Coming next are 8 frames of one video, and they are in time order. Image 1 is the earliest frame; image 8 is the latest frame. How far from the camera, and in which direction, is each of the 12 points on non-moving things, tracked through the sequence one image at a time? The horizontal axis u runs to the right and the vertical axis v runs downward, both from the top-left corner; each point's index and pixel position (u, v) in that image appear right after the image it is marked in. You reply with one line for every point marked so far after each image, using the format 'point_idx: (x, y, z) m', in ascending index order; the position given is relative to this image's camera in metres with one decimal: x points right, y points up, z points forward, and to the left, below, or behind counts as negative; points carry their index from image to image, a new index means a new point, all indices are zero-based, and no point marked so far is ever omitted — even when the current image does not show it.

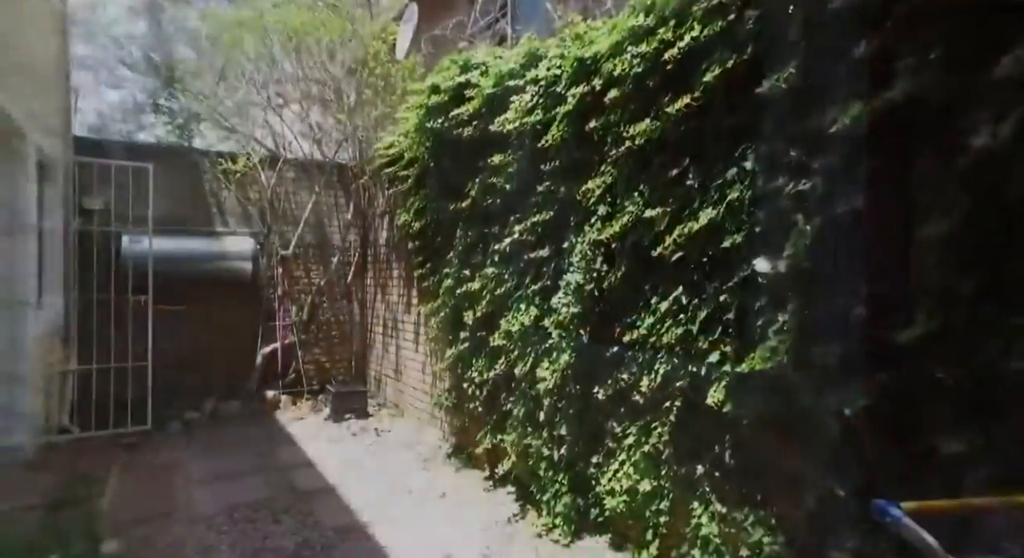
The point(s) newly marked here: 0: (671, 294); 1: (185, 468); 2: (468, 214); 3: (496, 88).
0: (+0.6, -0.1, +2.5) m
1: (-2.4, -1.4, +5.0) m
2: (-0.3, +0.4, +4.1) m
3: (-0.1, +1.0, +3.6) m
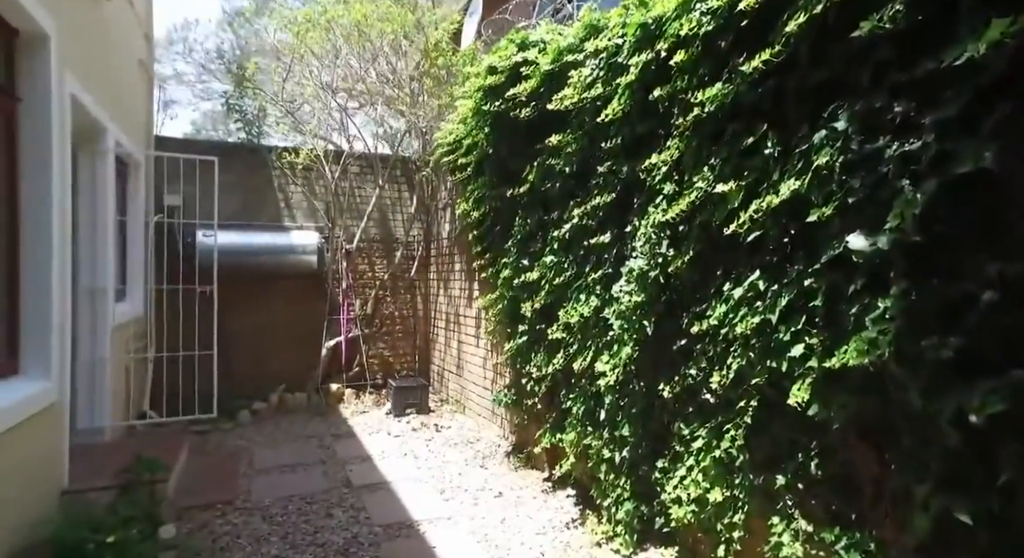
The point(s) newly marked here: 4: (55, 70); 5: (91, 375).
0: (+0.8, 0.0, +2.2) m
1: (-2.0, -1.3, +5.0) m
2: (+0.1, +0.5, +3.9) m
3: (+0.2, +1.1, +3.4) m
4: (-2.4, +1.1, +3.5) m
5: (-3.0, -0.7, +4.7) m
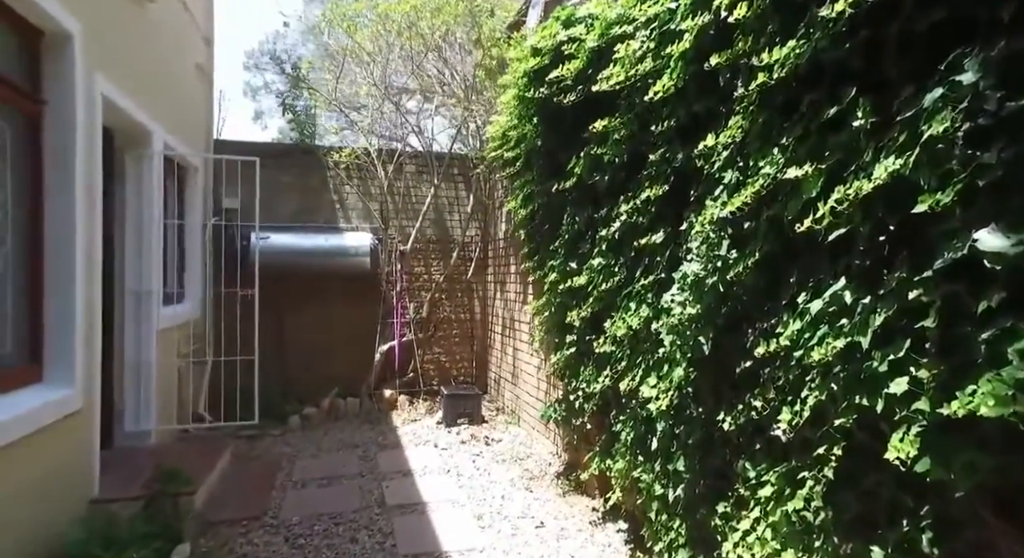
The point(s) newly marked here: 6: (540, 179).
0: (+0.8, 0.0, +1.8) m
1: (-1.6, -1.3, +4.8) m
2: (+0.3, +0.4, +3.5) m
3: (+0.4, +1.1, +3.0) m
4: (-2.2, +1.1, +3.4) m
5: (-2.6, -0.7, +4.7) m
6: (+0.2, +0.6, +4.0) m
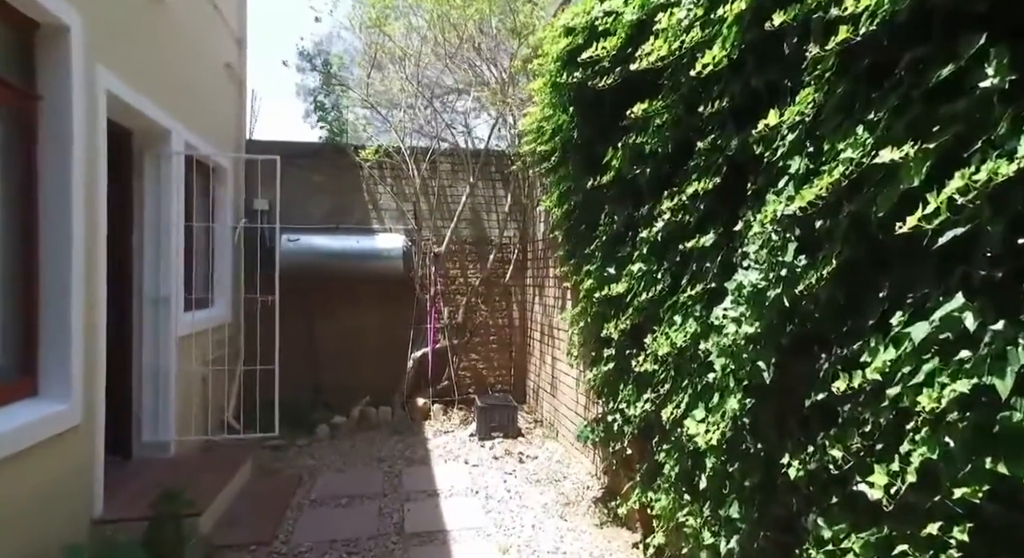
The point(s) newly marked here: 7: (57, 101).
0: (+0.8, -0.1, +1.4) m
1: (-1.4, -1.4, +4.5) m
2: (+0.5, +0.4, +3.1) m
3: (+0.5, +1.0, +2.6) m
4: (-2.1, +1.0, +3.2) m
5: (-2.4, -0.7, +4.5) m
6: (+0.3, +0.6, +3.6) m
7: (-2.1, +0.8, +3.1) m
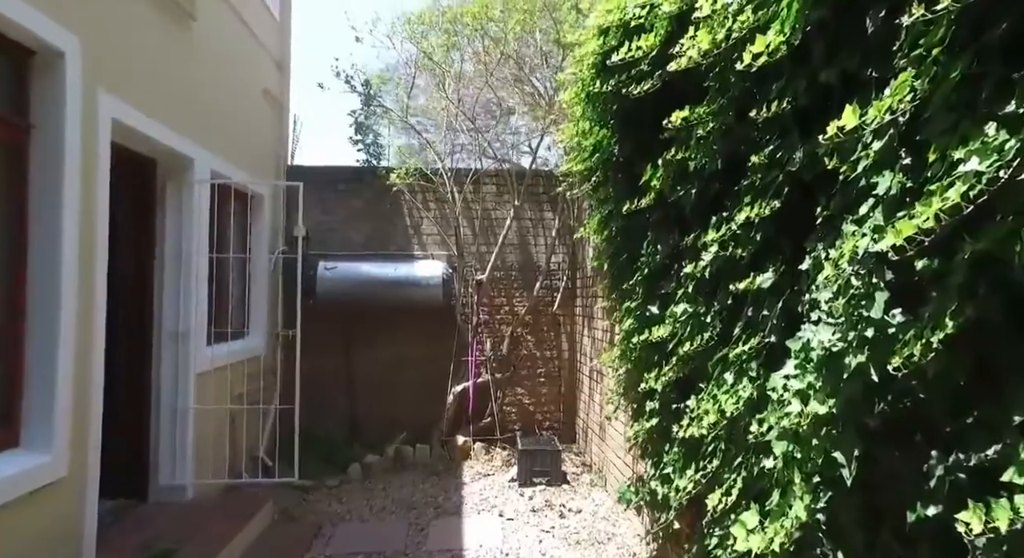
0: (+0.8, -0.2, +0.8) m
1: (-1.1, -1.6, +4.2) m
2: (+0.6, +0.2, +2.7) m
3: (+0.5, +0.9, +2.2) m
4: (-1.9, +0.9, +3.0) m
5: (-2.1, -0.9, +4.2) m
6: (+0.5, +0.4, +3.1) m
7: (-2.0, +0.6, +2.9) m
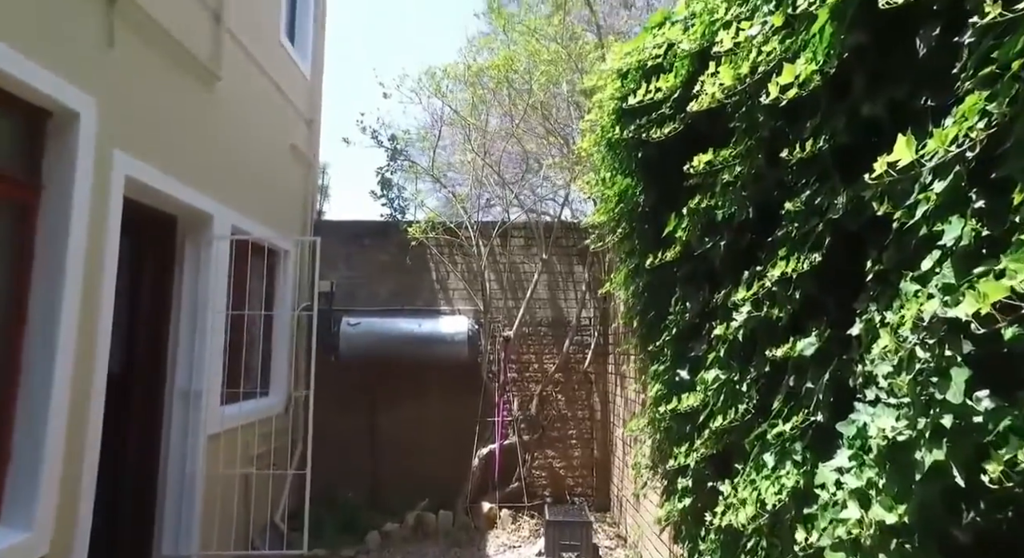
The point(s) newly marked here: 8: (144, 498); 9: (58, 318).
0: (+0.7, -0.2, +0.6) m
1: (-1.0, -1.9, +3.9) m
2: (+0.6, 0.0, +2.4) m
3: (+0.6, +0.7, +2.0) m
4: (-1.9, +0.6, +3.0) m
5: (-2.0, -1.3, +4.0) m
6: (+0.5, +0.1, +2.9) m
7: (-1.9, +0.4, +2.8) m
8: (-2.2, -1.4, +4.0) m
9: (-1.9, -0.2, +2.7) m
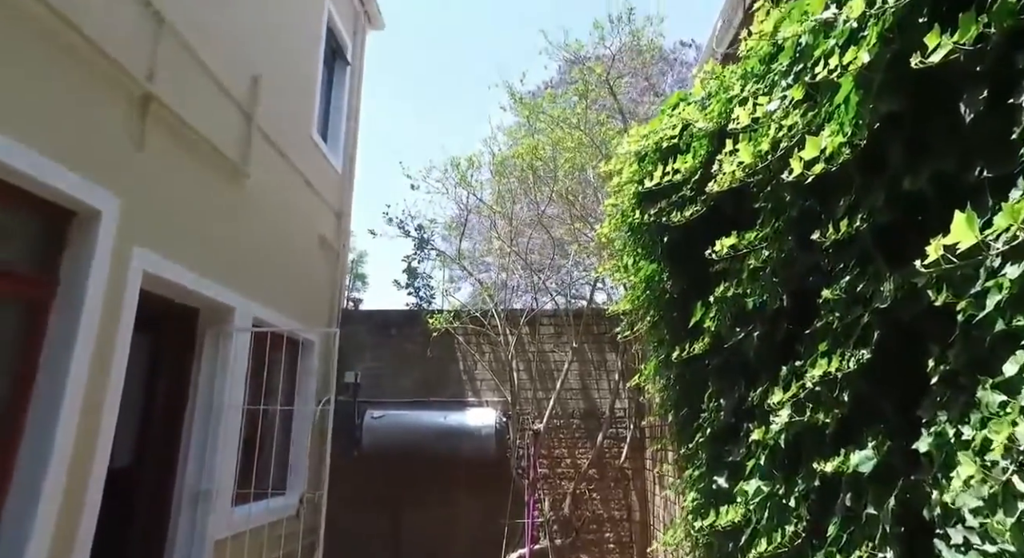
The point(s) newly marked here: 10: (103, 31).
0: (+0.7, -0.3, +0.3) m
1: (-0.8, -2.4, +3.5) m
2: (+0.7, -0.3, +2.2) m
3: (+0.6, +0.5, +1.8) m
4: (-1.8, +0.2, +2.9) m
5: (-1.8, -1.8, +3.8) m
6: (+0.6, -0.2, +2.7) m
7: (-1.8, 0.0, +2.8) m
8: (-2.0, -1.9, +3.8) m
9: (-1.8, -0.5, +2.6) m
10: (-1.7, +1.0, +2.8) m
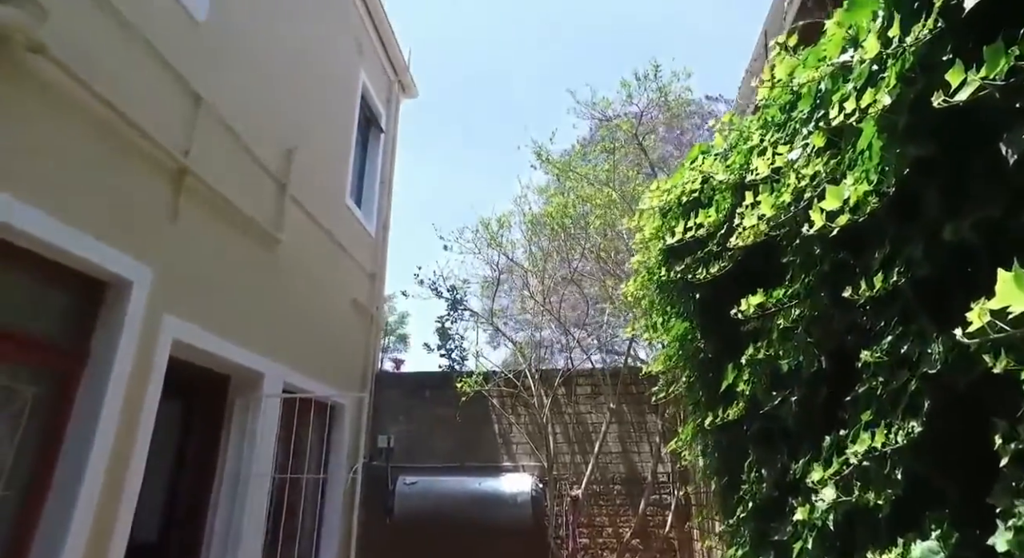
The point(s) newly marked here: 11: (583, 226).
0: (+0.6, -0.3, +0.2) m
1: (-0.6, -2.7, +3.2) m
2: (+0.7, -0.5, +2.0) m
3: (+0.6, +0.3, +1.7) m
4: (-1.7, -0.2, +2.9) m
5: (-1.6, -2.2, +3.6) m
6: (+0.7, -0.5, +2.5) m
7: (-1.7, -0.3, +2.8) m
8: (-1.8, -2.3, +3.6) m
9: (-1.7, -0.8, +2.6) m
10: (-1.6, +0.7, +2.9) m
11: (+0.6, +0.5, +5.7) m
